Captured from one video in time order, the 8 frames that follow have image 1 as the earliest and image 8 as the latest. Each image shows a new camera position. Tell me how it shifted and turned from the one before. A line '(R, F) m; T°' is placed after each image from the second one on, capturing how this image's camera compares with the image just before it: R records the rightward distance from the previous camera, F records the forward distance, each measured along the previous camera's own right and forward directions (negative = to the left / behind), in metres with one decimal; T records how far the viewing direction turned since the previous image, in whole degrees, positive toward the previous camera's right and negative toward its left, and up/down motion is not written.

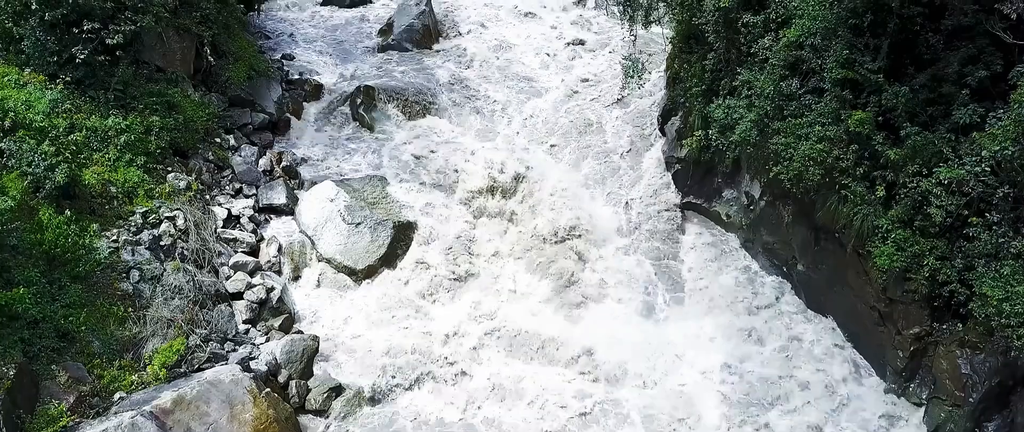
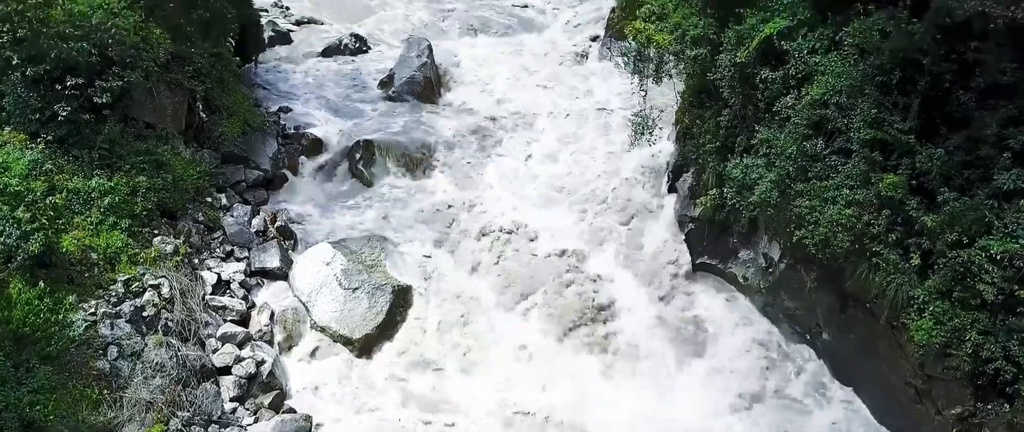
(-0.1, +0.5) m; 0°
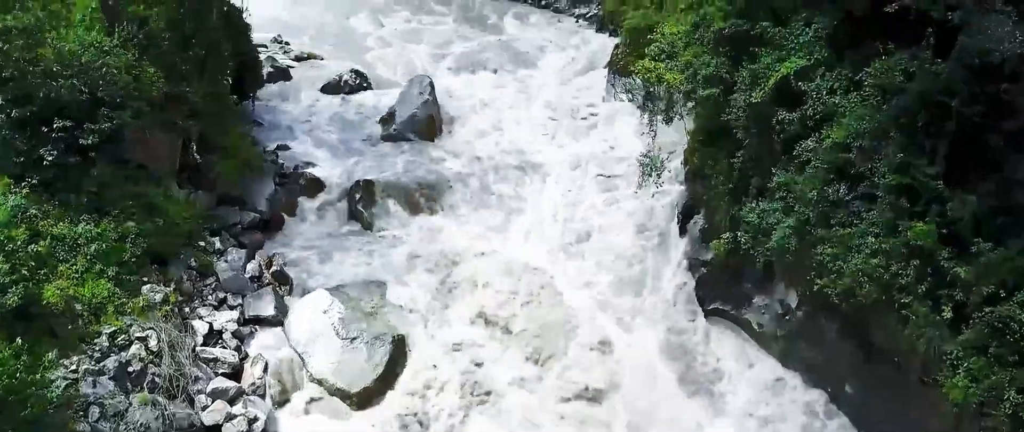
(-0.1, +0.4) m; 0°
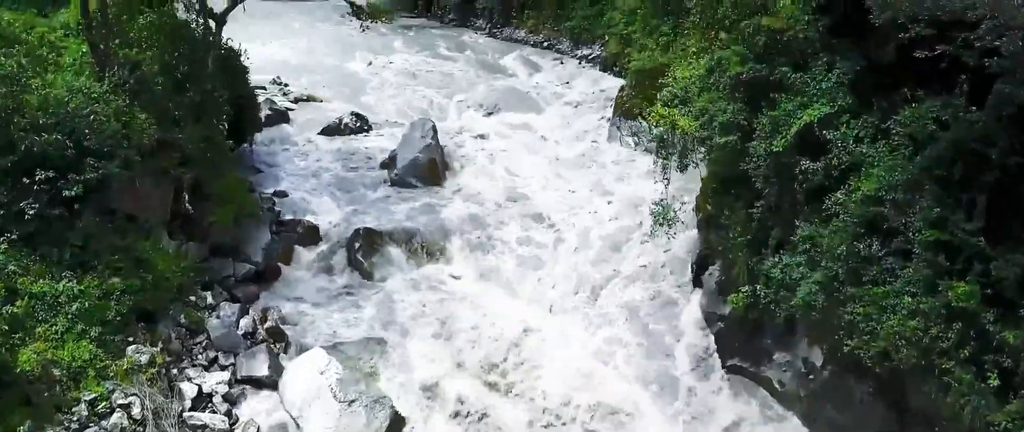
(-0.1, +0.4) m; 0°
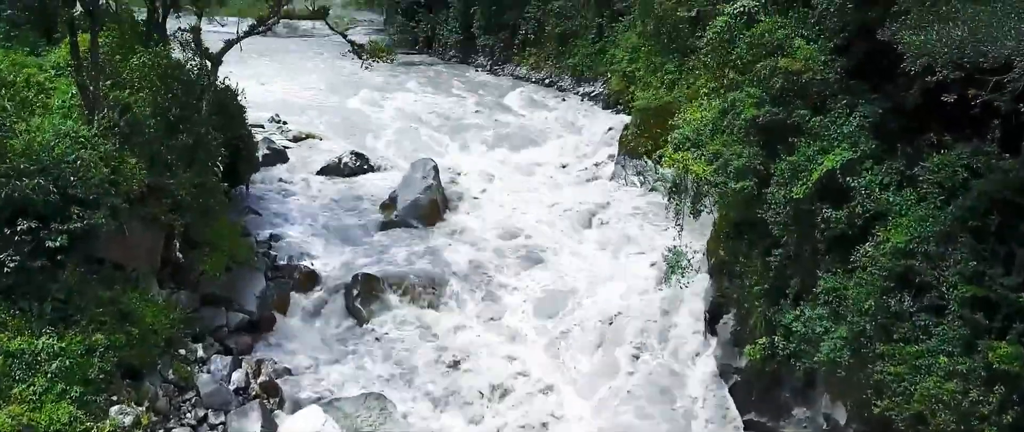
(-0.1, +0.4) m; 0°
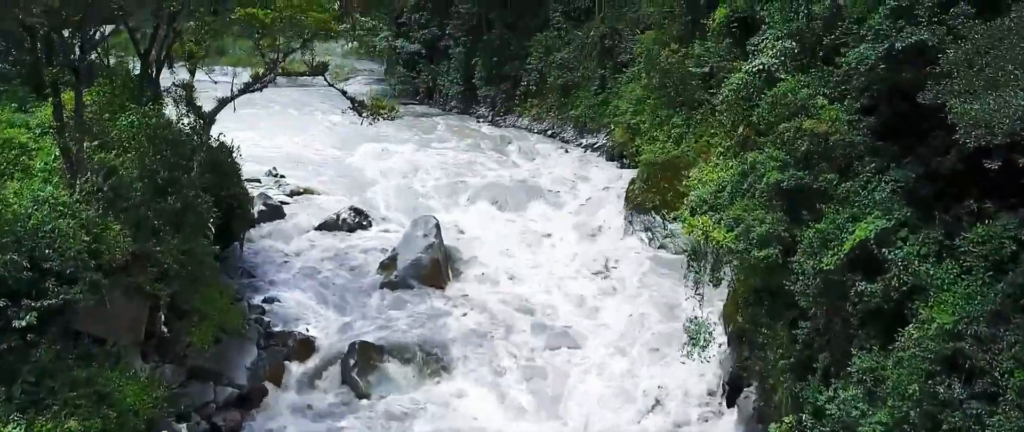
(-0.1, +0.5) m; 0°
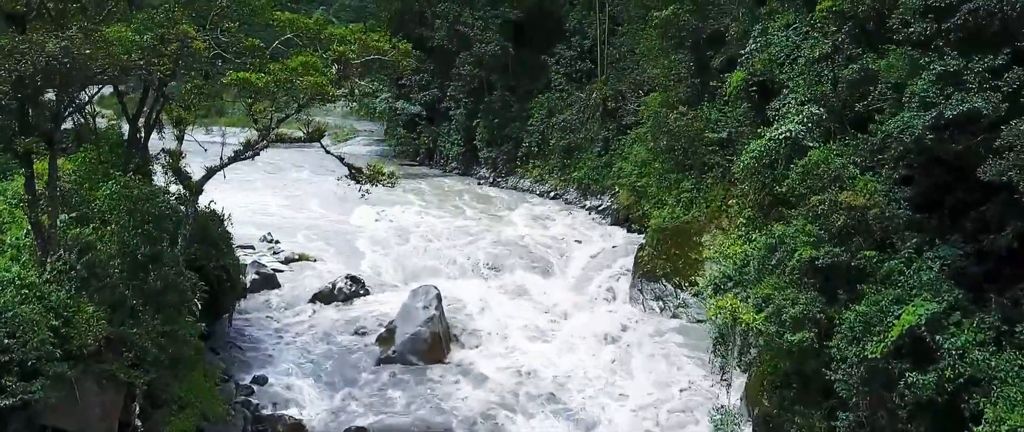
(-0.1, +0.6) m; 0°
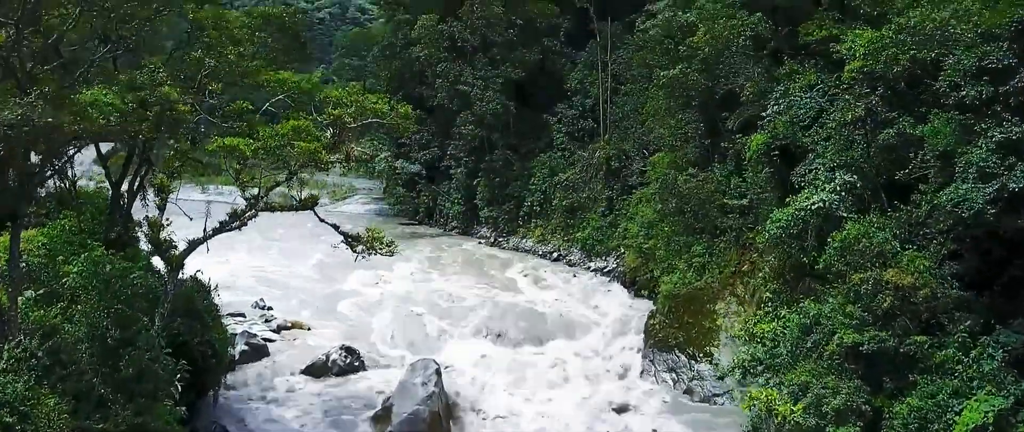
(-0.1, +0.6) m; 0°
